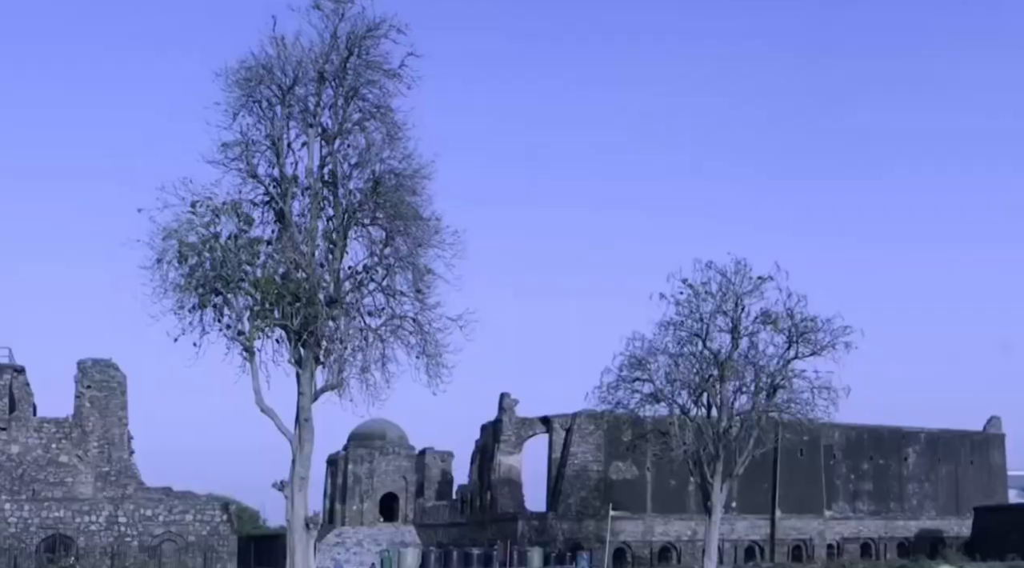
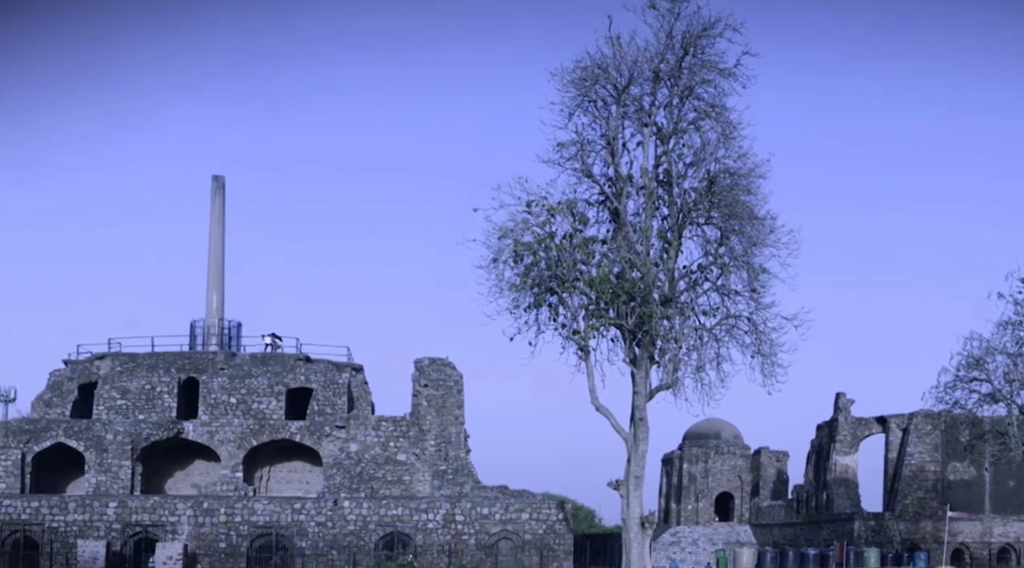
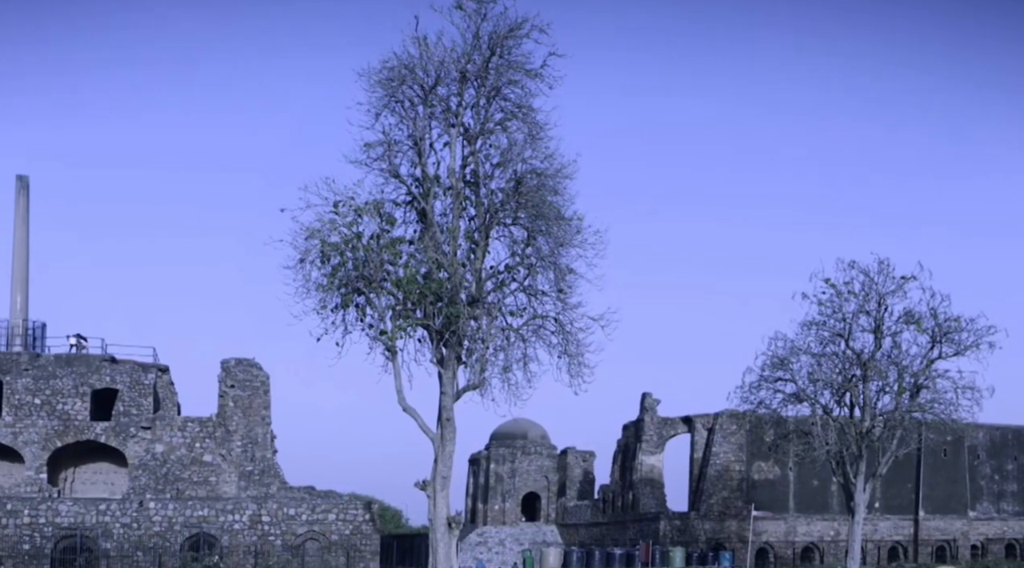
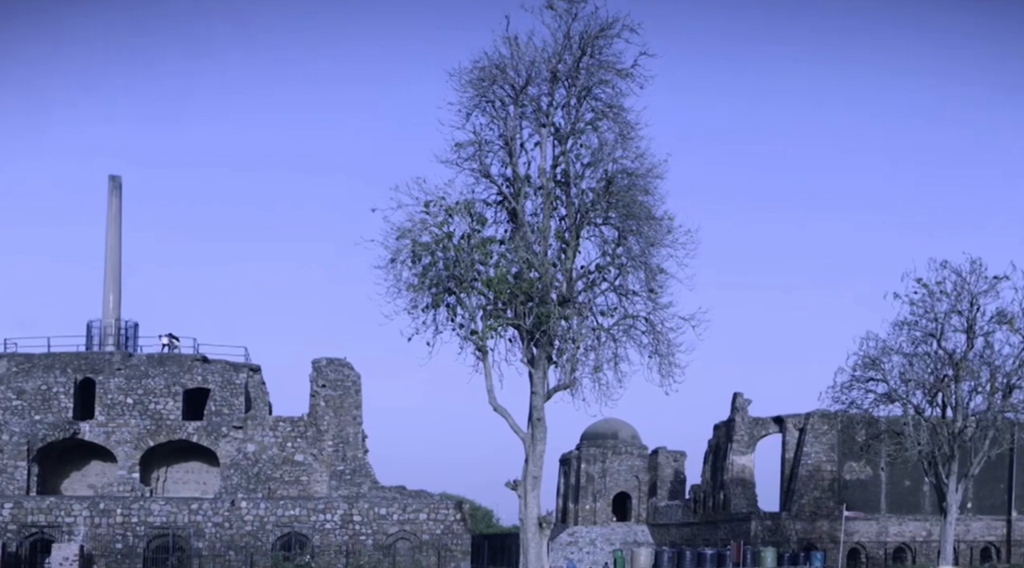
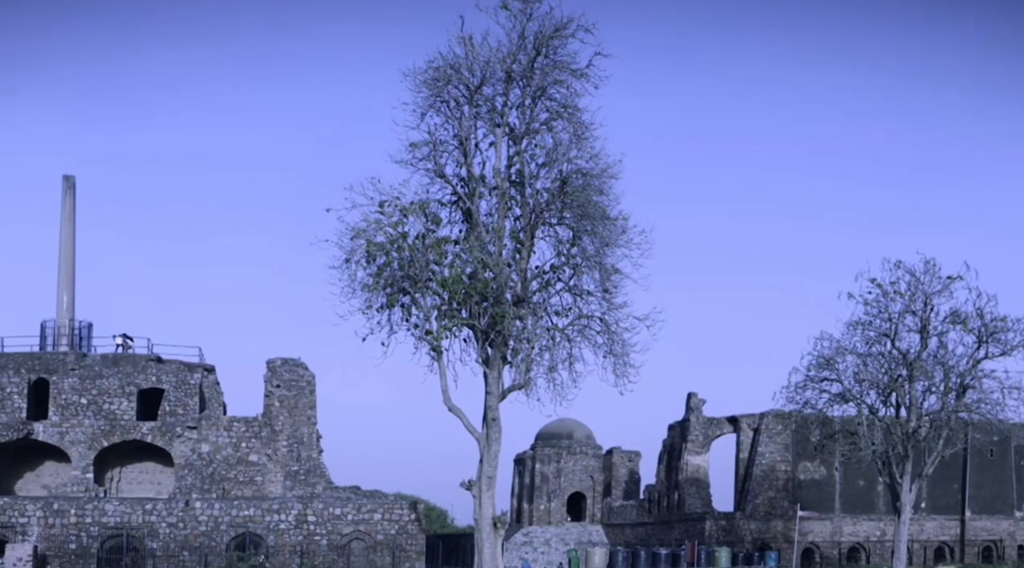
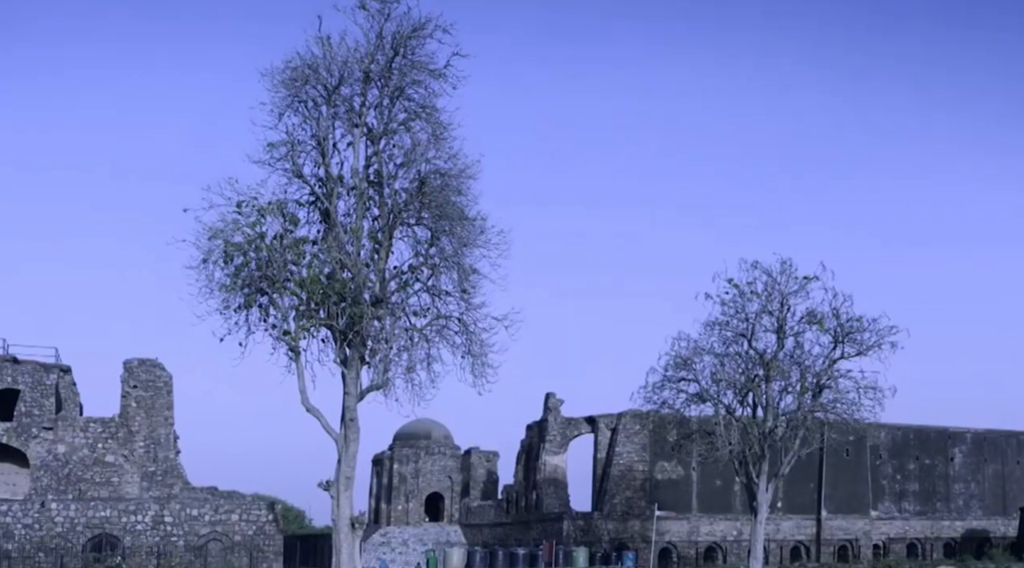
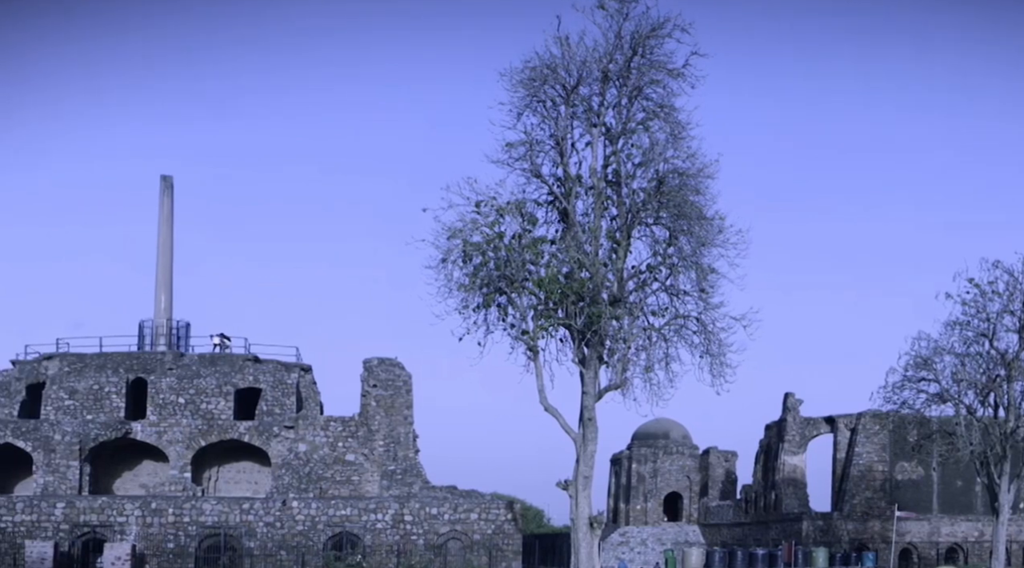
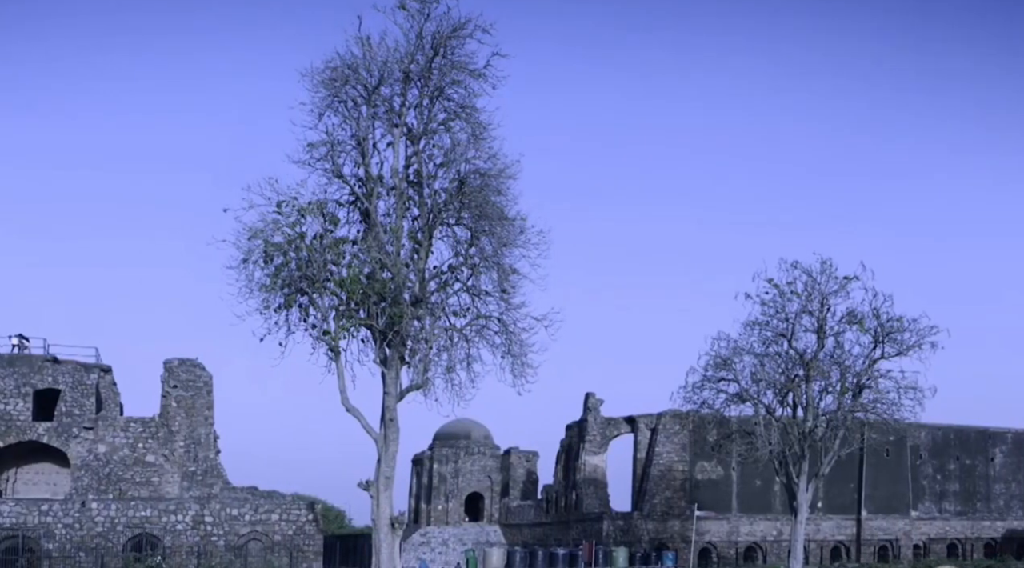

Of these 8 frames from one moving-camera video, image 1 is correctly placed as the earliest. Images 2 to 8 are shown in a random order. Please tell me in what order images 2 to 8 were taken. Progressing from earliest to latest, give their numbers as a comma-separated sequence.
6, 8, 3, 5, 4, 7, 2
